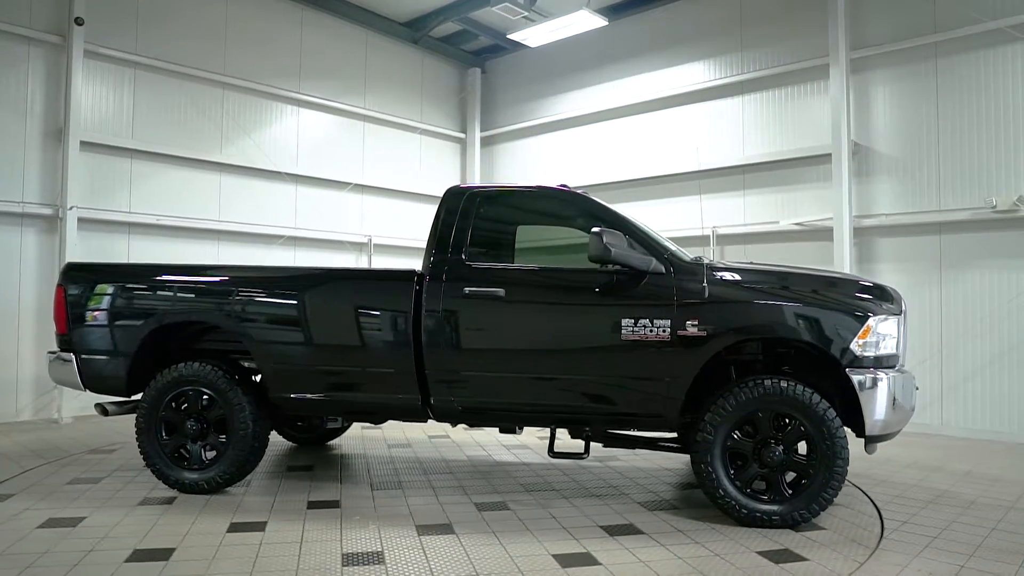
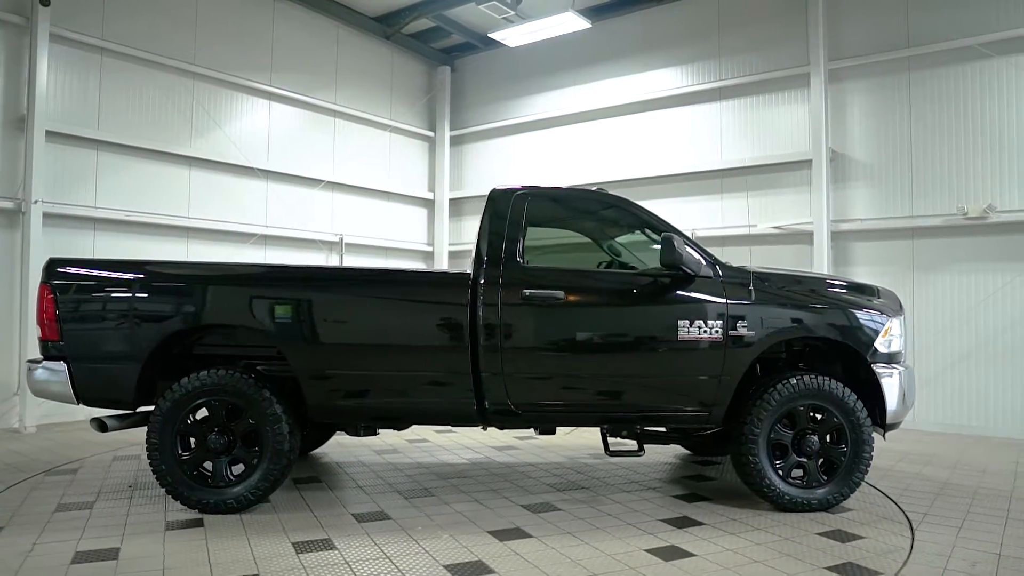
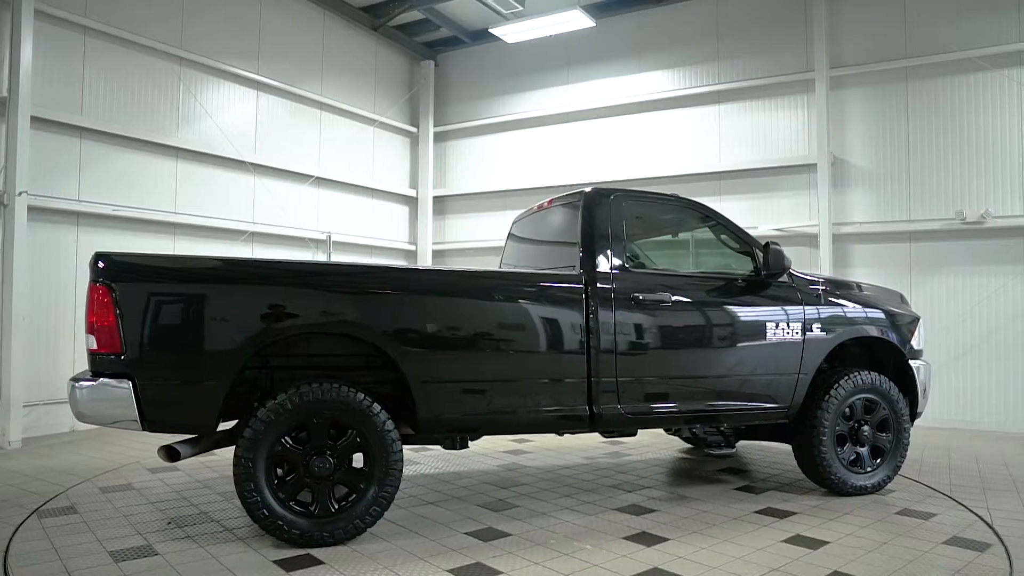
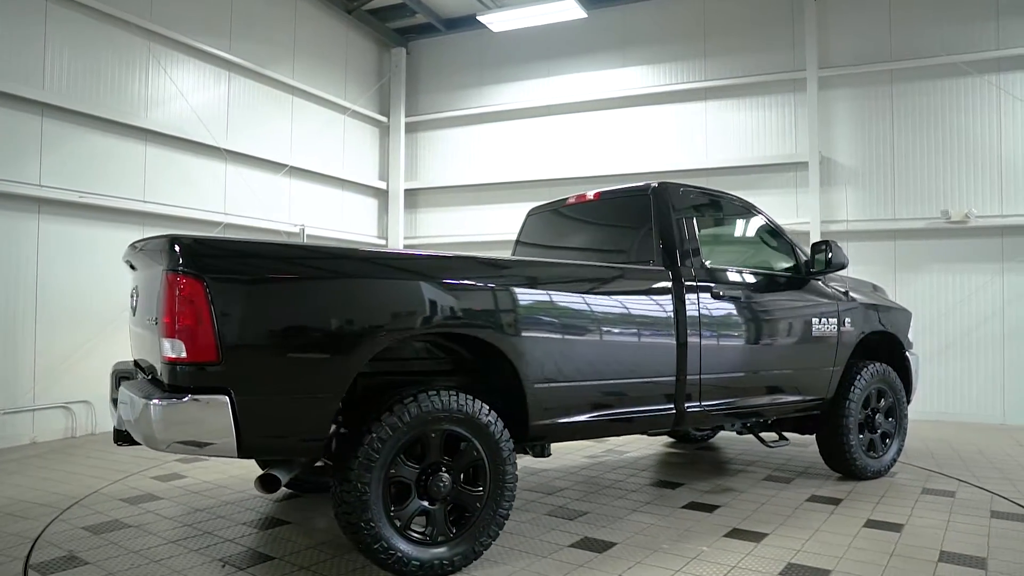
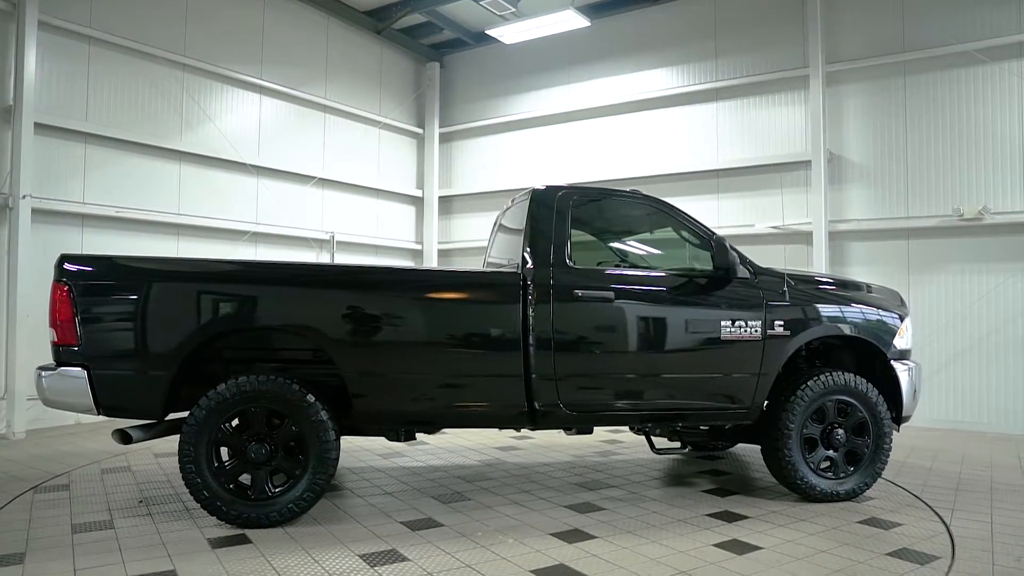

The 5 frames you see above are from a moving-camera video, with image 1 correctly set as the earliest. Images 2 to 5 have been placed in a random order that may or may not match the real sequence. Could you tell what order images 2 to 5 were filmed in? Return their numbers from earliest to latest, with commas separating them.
2, 5, 3, 4
